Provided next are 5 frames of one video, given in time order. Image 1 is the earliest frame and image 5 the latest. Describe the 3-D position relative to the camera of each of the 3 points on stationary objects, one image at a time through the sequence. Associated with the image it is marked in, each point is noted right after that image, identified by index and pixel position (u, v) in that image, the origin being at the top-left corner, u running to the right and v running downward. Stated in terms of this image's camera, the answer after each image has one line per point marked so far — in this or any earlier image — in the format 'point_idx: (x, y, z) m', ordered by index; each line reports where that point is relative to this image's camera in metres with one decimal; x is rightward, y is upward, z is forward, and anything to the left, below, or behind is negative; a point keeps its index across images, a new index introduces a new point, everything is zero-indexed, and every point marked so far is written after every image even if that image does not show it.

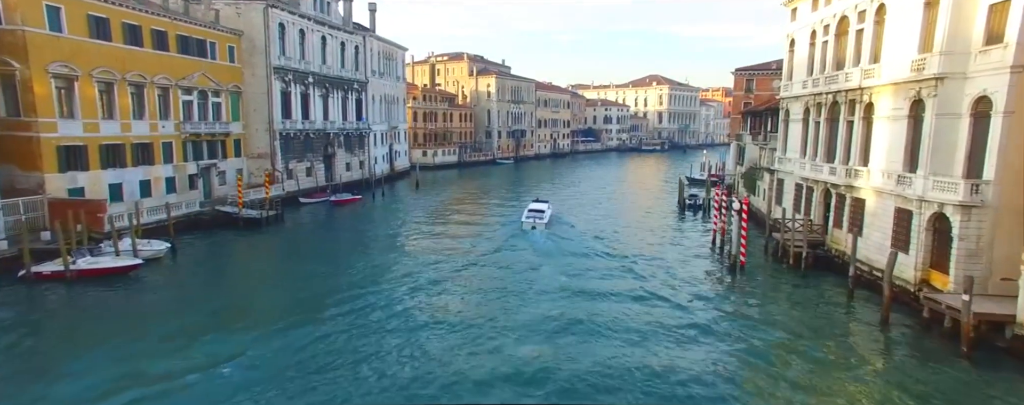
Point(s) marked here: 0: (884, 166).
0: (+13.5, +1.3, +19.2) m
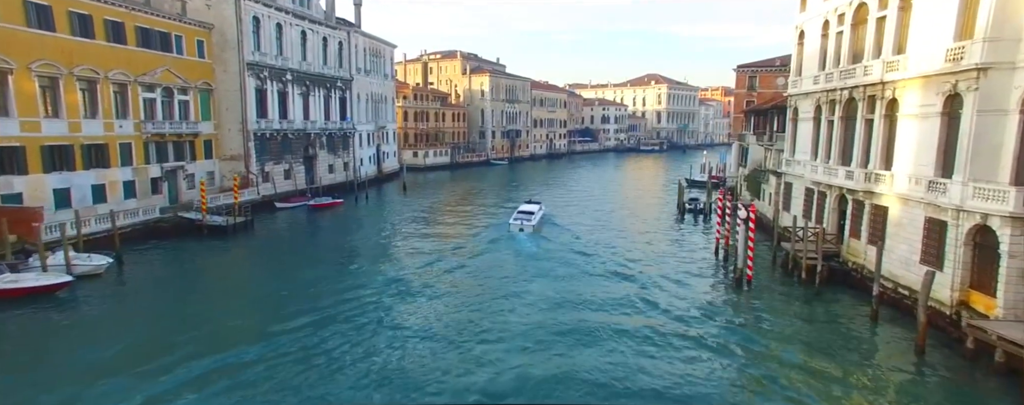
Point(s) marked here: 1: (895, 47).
0: (+12.8, +1.0, +17.0) m
1: (+13.1, +5.3, +18.2) m
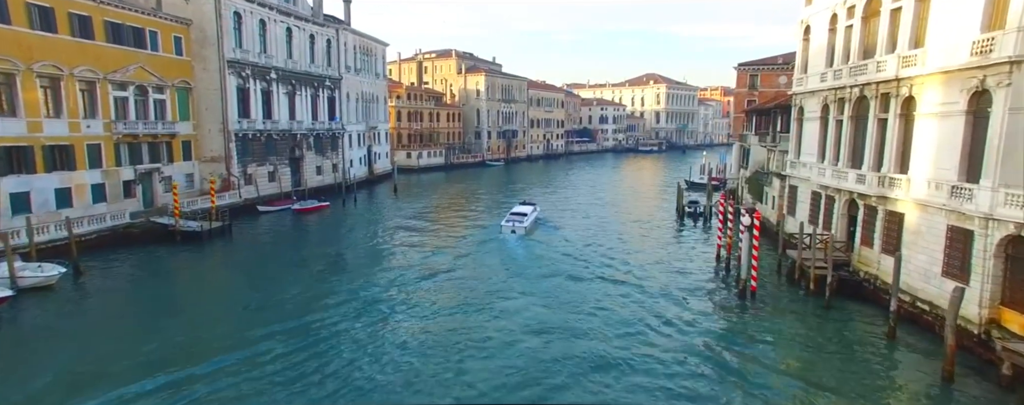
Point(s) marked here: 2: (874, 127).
0: (+12.3, +0.8, +15.6) m
1: (+12.7, +5.1, +16.8) m
2: (+12.8, +2.7, +18.7) m
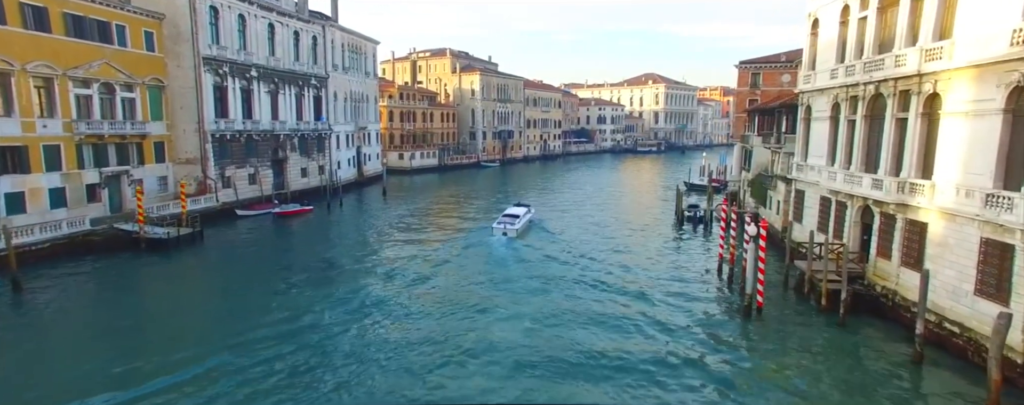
0: (+11.8, +0.6, +14.0) m
1: (+12.1, +4.9, +15.2) m
2: (+12.2, +2.4, +17.1) m
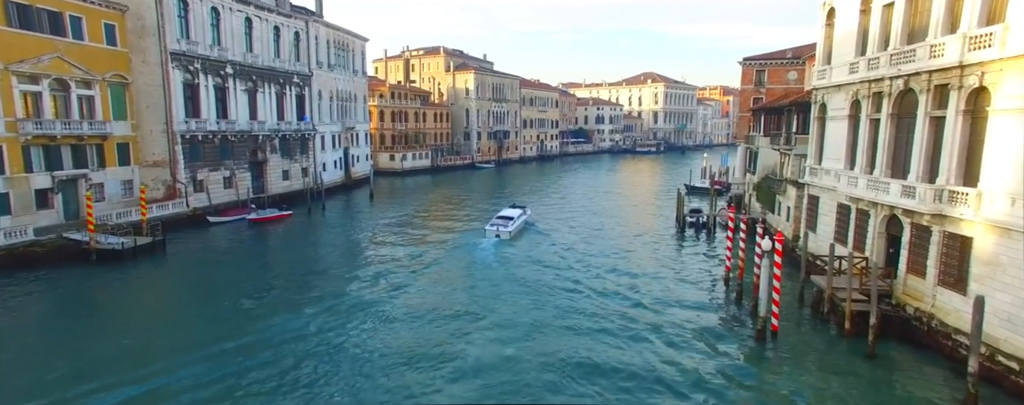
0: (+11.3, +0.3, +11.9) m
1: (+11.6, +4.6, +13.1) m
2: (+11.7, +2.2, +15.0) m
